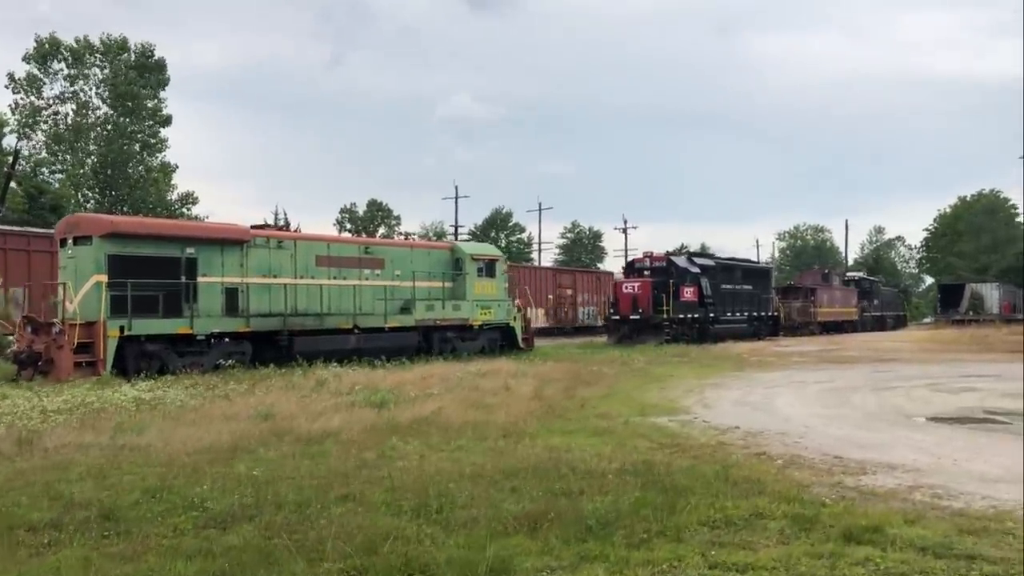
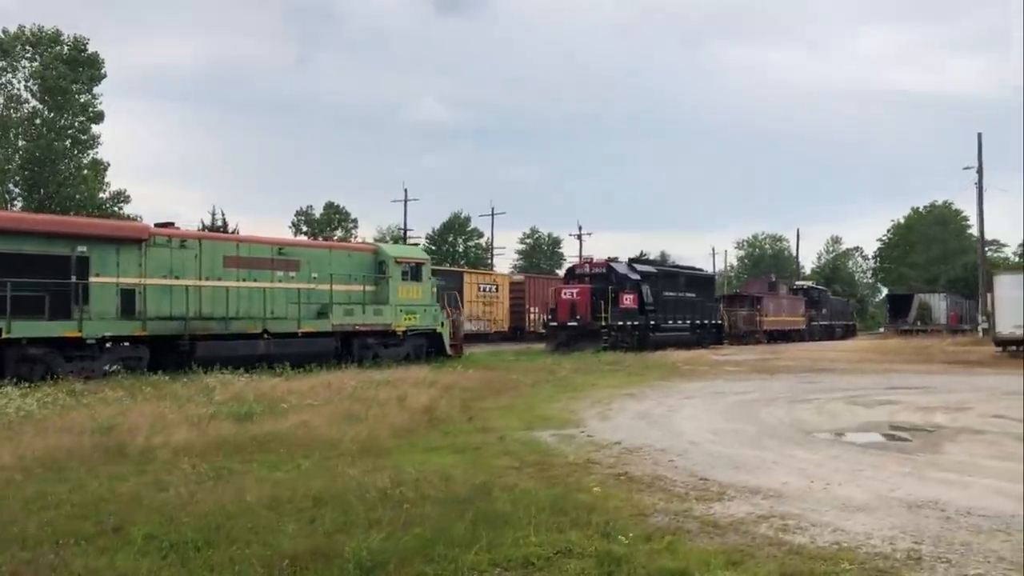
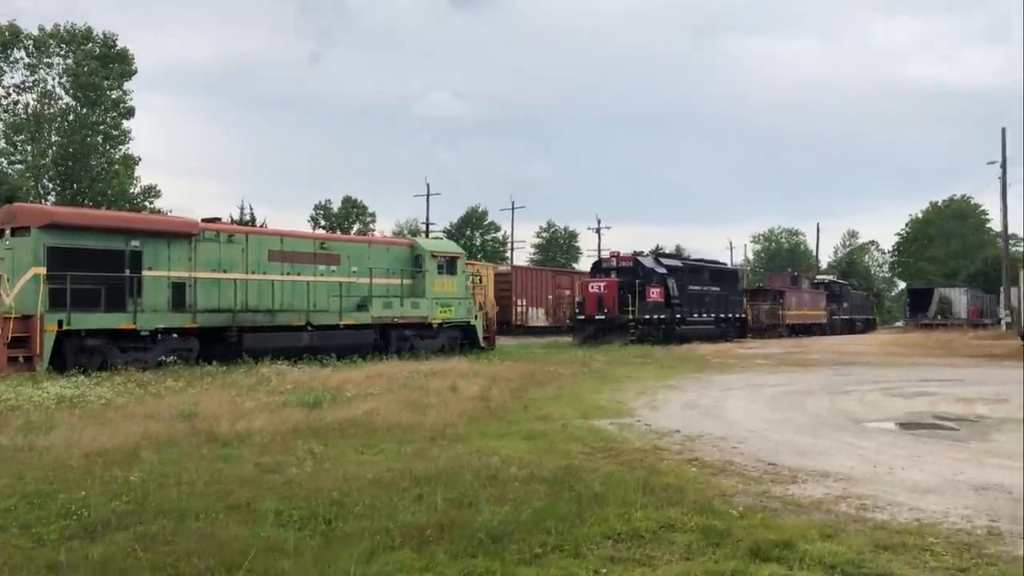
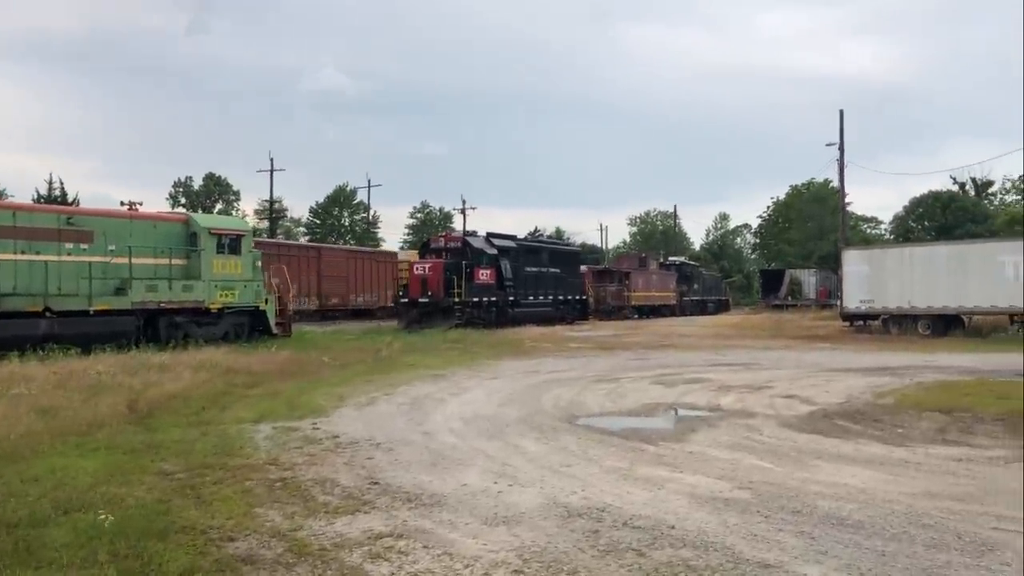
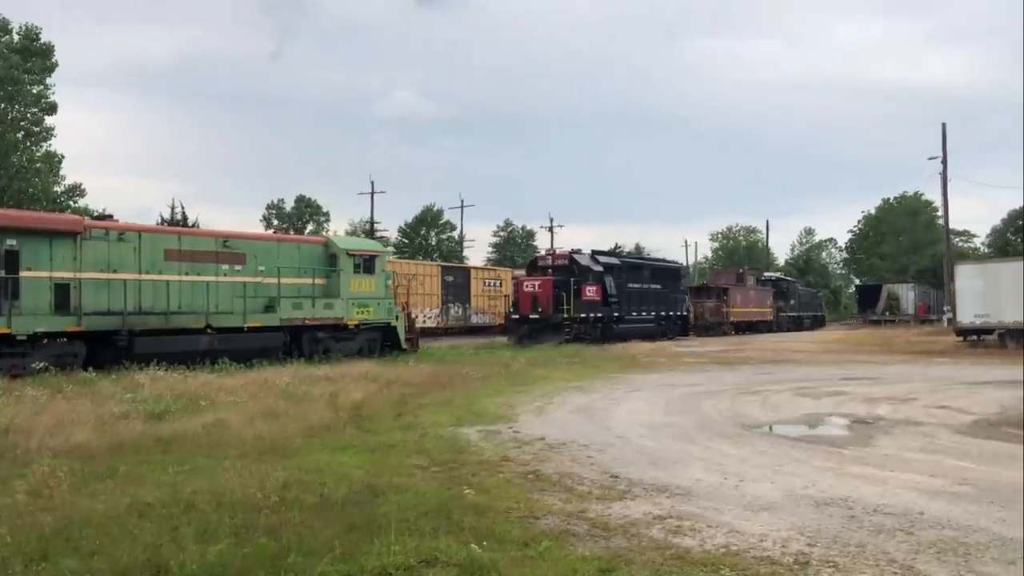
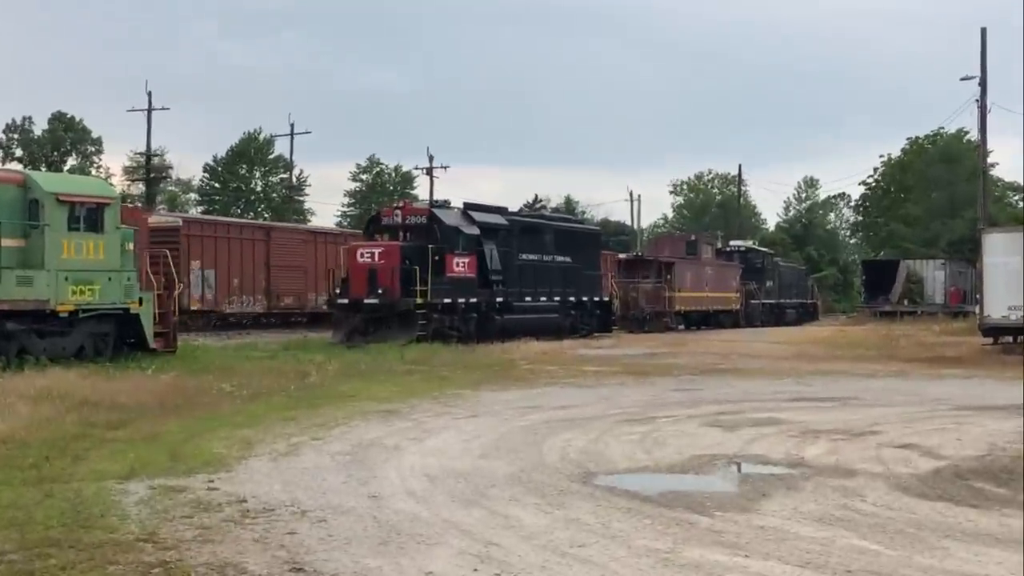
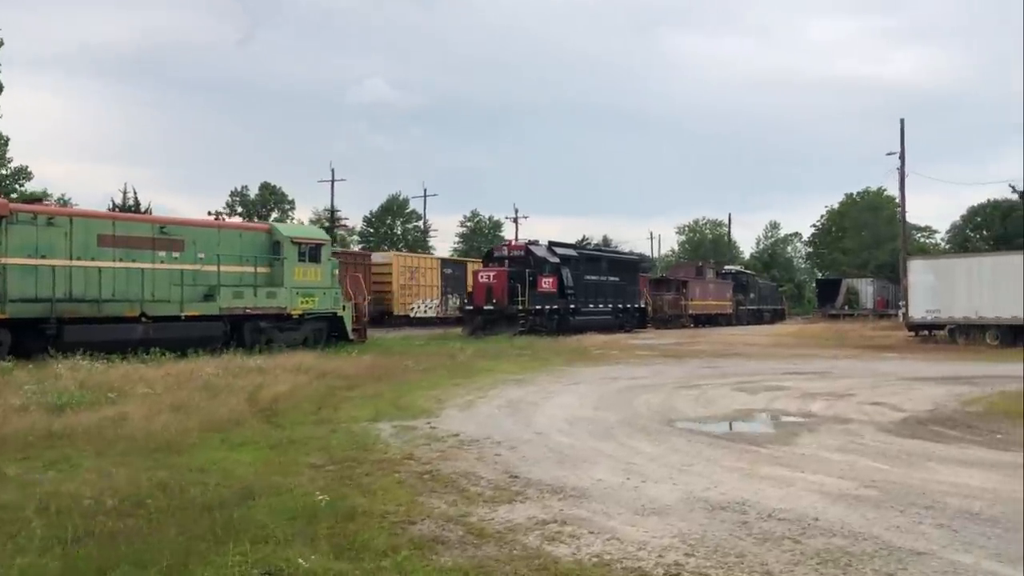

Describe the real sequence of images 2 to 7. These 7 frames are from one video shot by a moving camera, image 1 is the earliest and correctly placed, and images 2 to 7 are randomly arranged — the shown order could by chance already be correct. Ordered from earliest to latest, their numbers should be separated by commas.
3, 2, 5, 7, 4, 6
